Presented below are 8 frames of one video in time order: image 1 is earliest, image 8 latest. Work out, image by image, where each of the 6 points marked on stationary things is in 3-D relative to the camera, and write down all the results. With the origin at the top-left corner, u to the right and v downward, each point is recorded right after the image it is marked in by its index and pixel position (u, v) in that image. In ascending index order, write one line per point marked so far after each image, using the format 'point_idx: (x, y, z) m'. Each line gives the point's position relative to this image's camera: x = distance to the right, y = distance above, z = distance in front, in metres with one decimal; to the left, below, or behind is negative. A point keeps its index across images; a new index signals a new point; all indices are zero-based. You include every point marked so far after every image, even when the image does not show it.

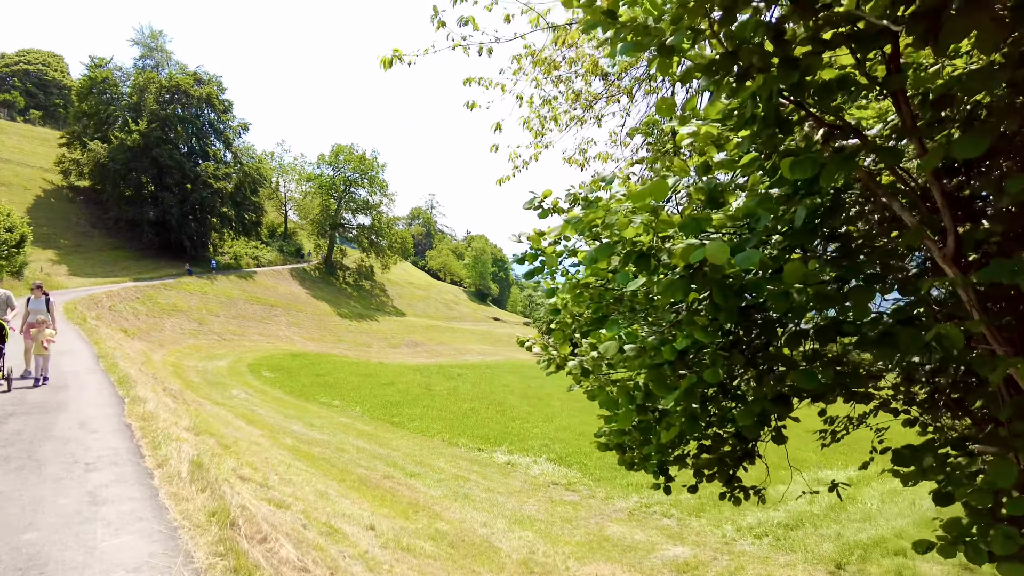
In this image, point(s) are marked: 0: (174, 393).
0: (-13.4, -4.3, +18.3) m
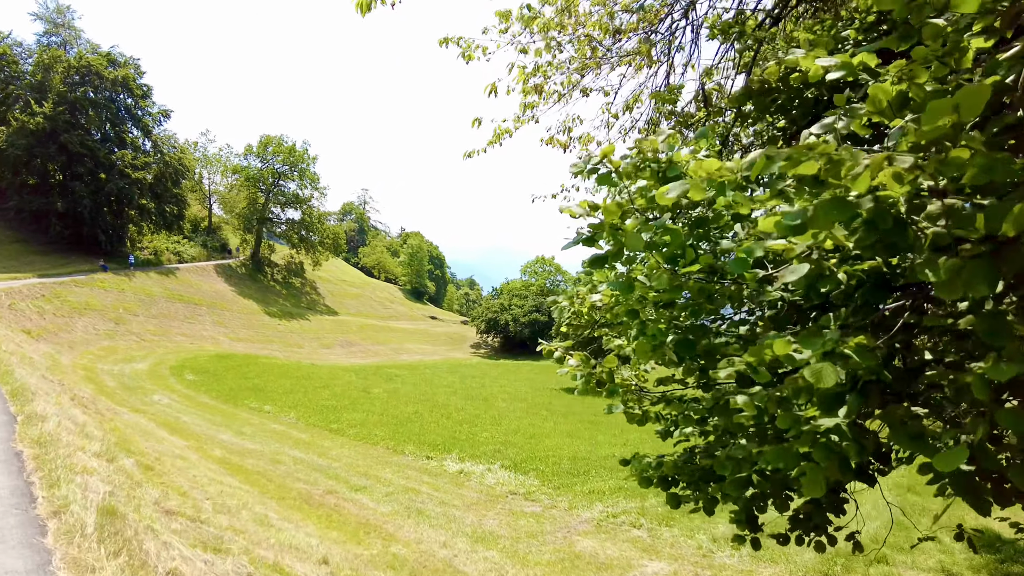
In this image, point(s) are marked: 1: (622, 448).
0: (-14.9, -4.2, +16.0) m
1: (+5.2, -7.1, +20.4) m
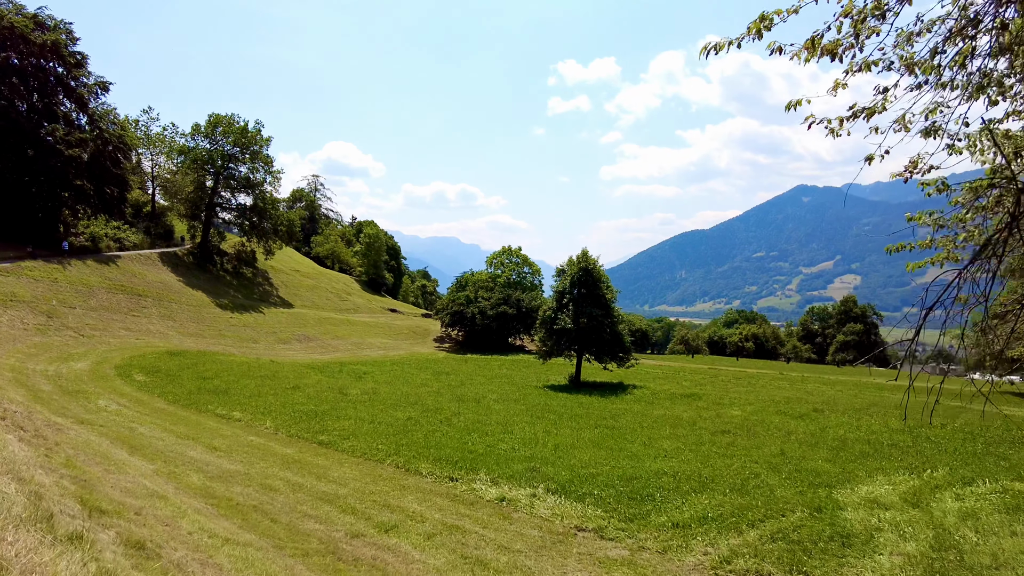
0: (-13.5, -3.8, +12.4) m
1: (+6.2, -6.9, +18.5) m
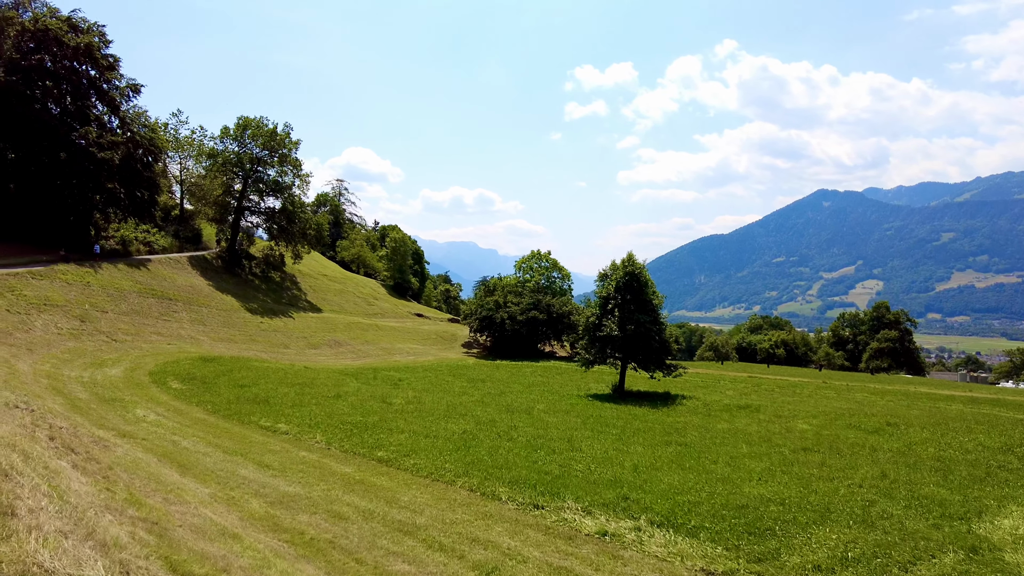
0: (-11.0, -3.8, +11.2) m
1: (+8.8, -7.0, +16.7) m
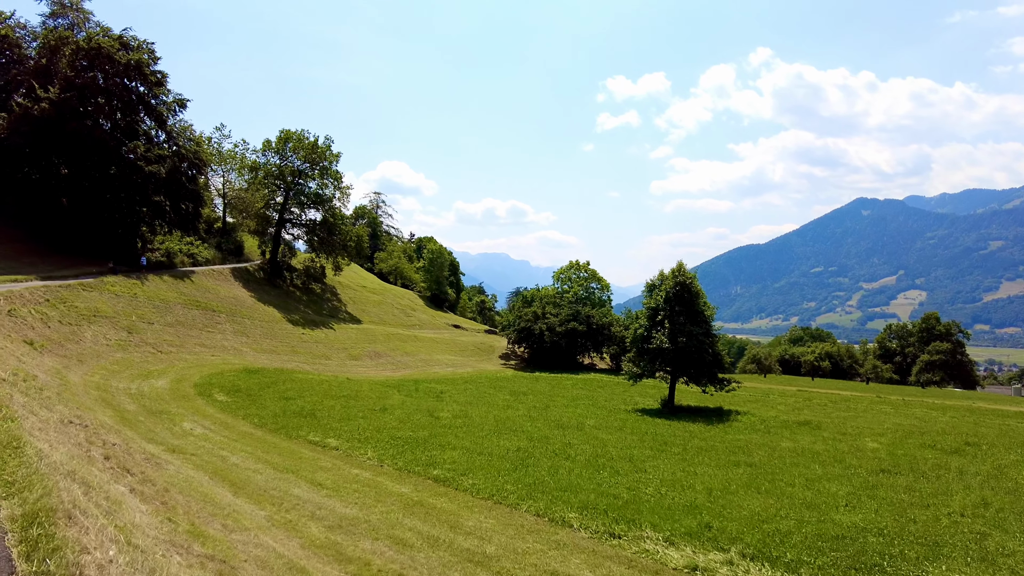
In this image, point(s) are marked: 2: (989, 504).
0: (-9.2, -4.0, +10.6) m
1: (+10.8, -7.2, +15.1) m
2: (+16.5, -7.5, +16.0) m
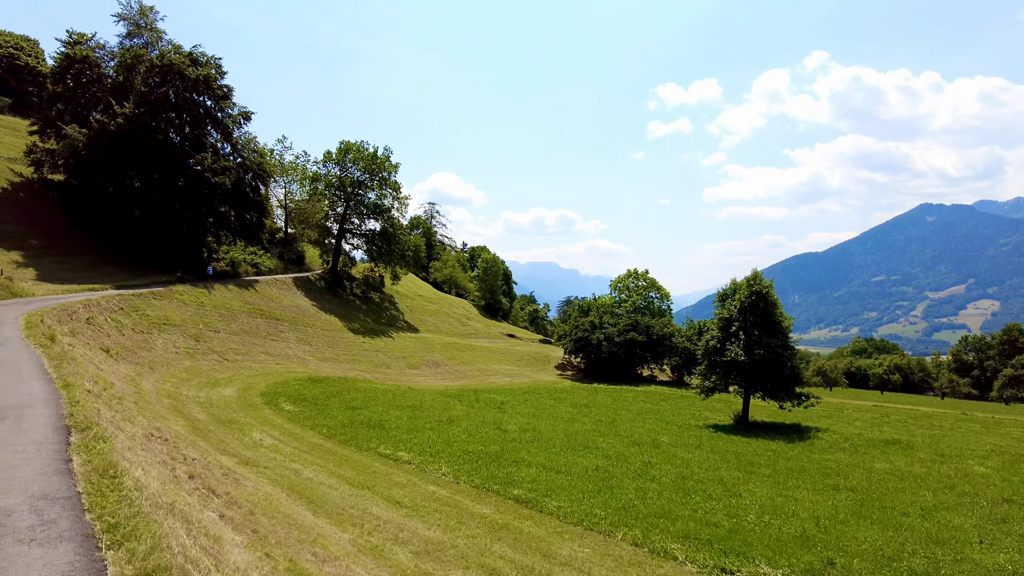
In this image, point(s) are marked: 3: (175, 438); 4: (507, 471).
0: (-7.1, -4.2, +10.4) m
1: (+13.3, -7.4, +12.9) m
2: (+19.0, -7.6, +13.3) m
3: (-11.2, -5.0, +15.7) m
4: (-0.2, -6.2, +15.7) m
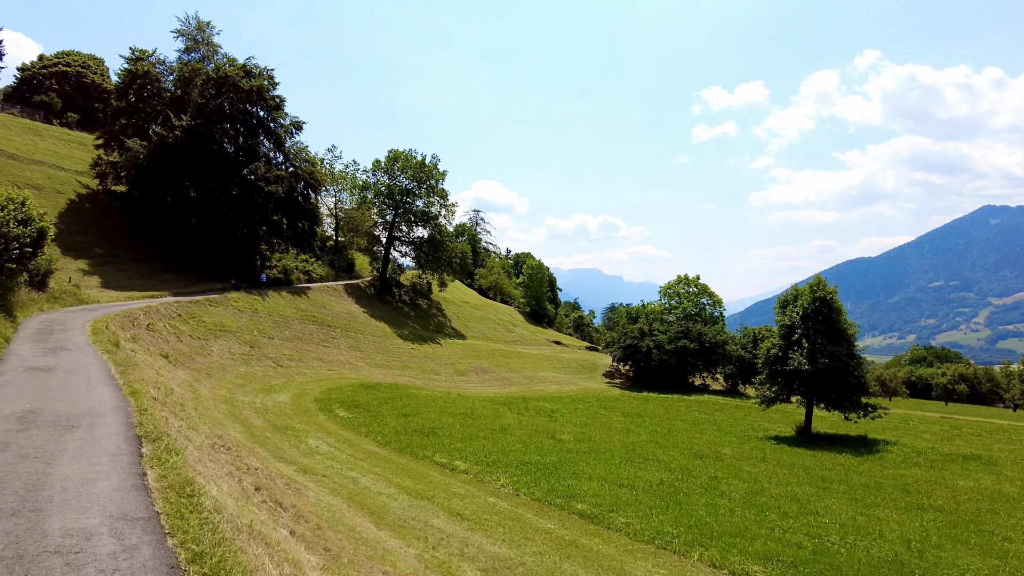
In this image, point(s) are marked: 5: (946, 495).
0: (-5.5, -4.3, +10.5) m
1: (+15.0, -7.4, +11.2) m
2: (+20.8, -7.6, +11.1) m
3: (-9.2, -5.3, +16.1) m
4: (+1.8, -6.4, +15.2) m
5: (+17.7, -8.4, +18.5) m
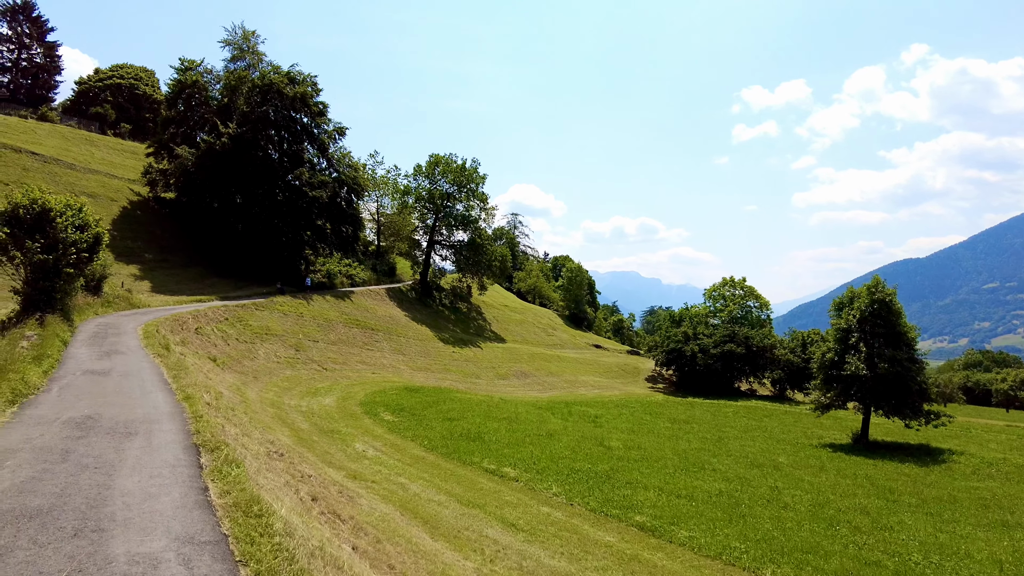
0: (-4.2, -4.4, +10.5) m
1: (+16.4, -7.4, +9.7) m
2: (+22.1, -7.5, +9.3) m
3: (-7.4, -5.4, +16.3) m
4: (+3.5, -6.5, +14.7) m
5: (+19.6, -8.4, +16.9) m
